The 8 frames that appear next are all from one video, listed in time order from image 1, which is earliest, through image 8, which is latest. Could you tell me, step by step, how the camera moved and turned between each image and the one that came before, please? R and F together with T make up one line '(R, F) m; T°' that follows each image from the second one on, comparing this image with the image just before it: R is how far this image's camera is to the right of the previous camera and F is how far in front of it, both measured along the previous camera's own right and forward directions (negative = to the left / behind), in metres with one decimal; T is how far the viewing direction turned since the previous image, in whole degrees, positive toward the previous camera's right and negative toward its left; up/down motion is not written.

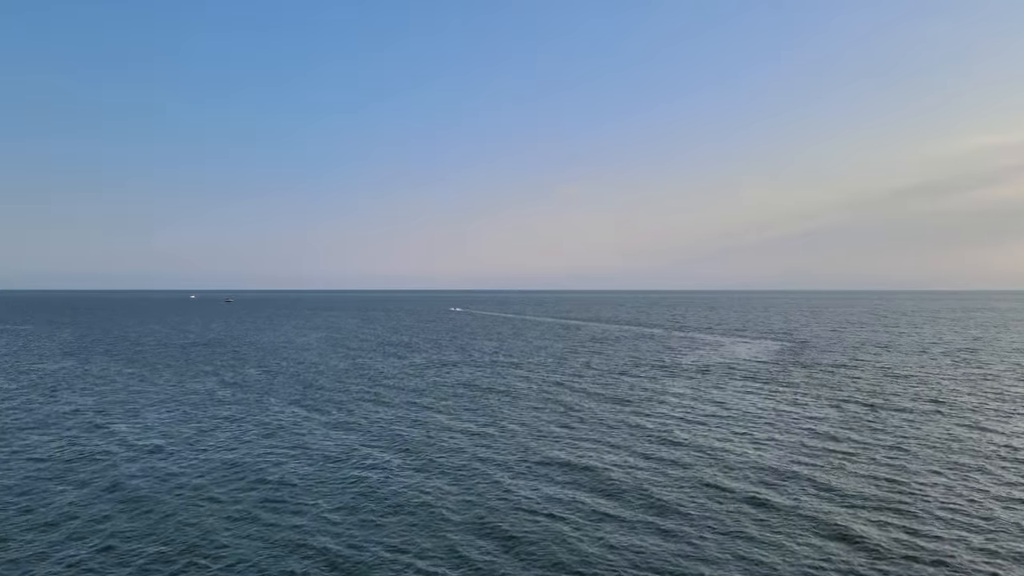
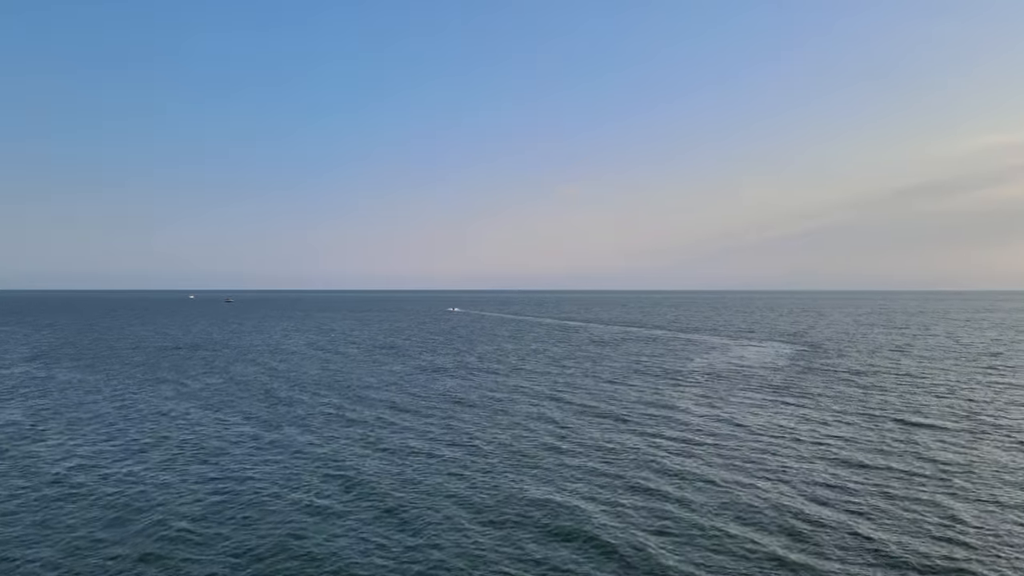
(+3.4, +4.5) m; 0°
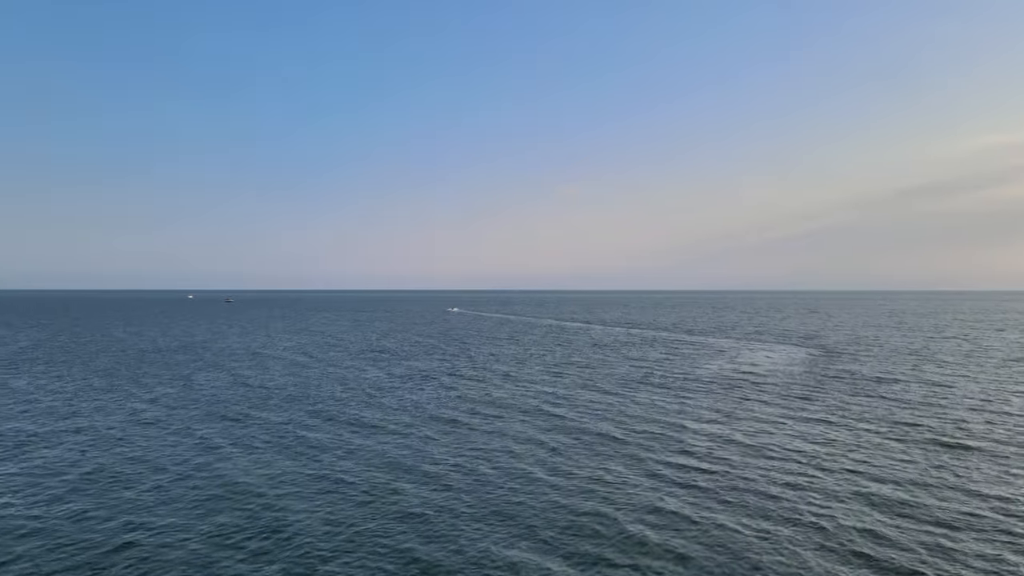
(+1.6, +4.7) m; 0°
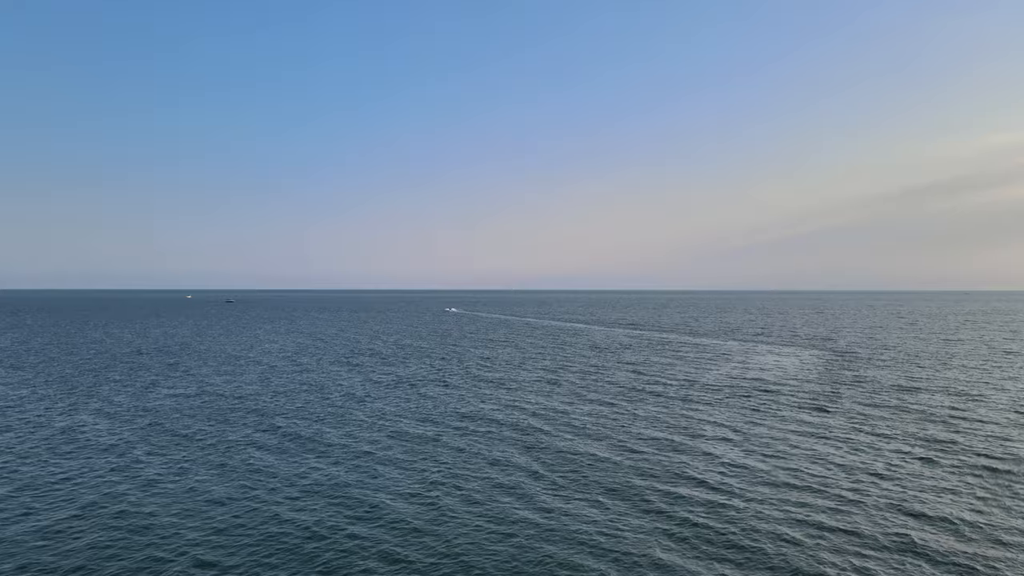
(+1.8, +4.1) m; 0°
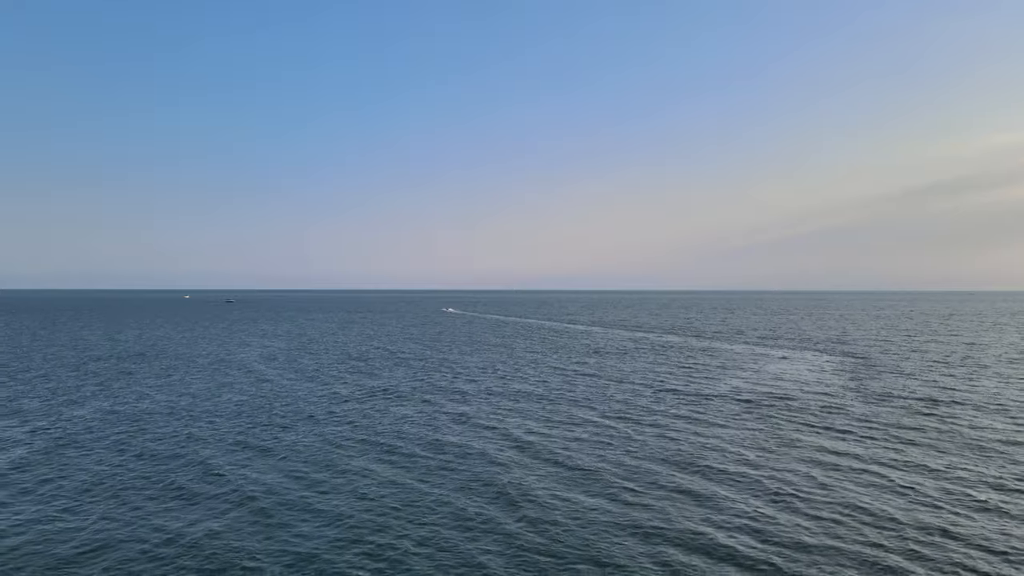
(+1.6, +5.2) m; 0°
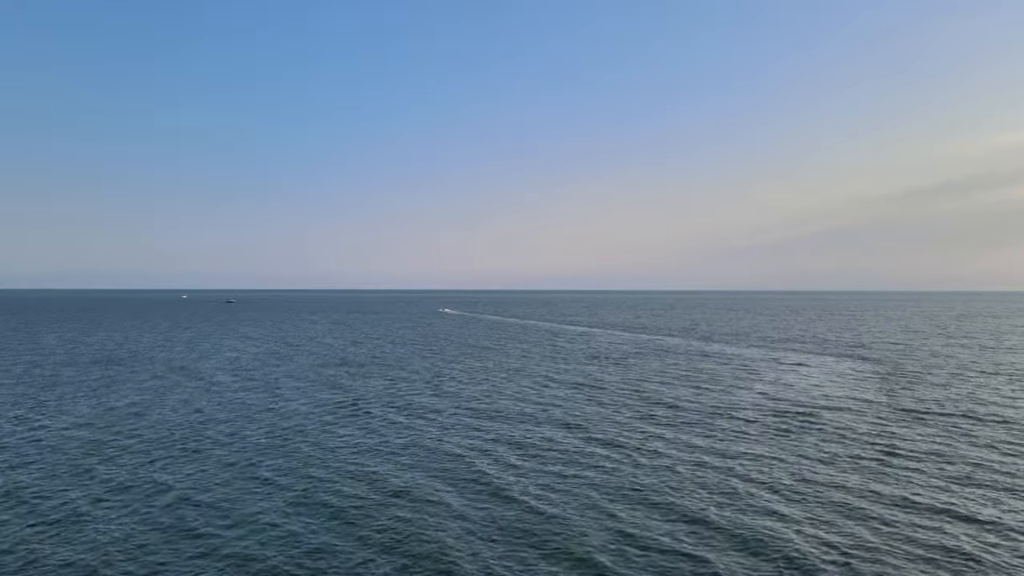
(+2.5, +5.8) m; 0°
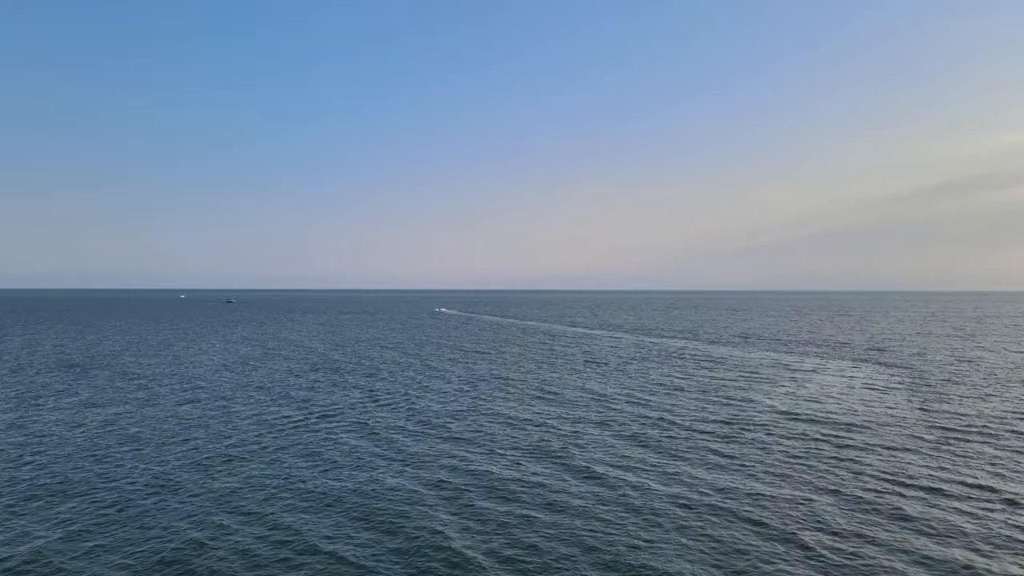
(+2.9, +5.5) m; 0°
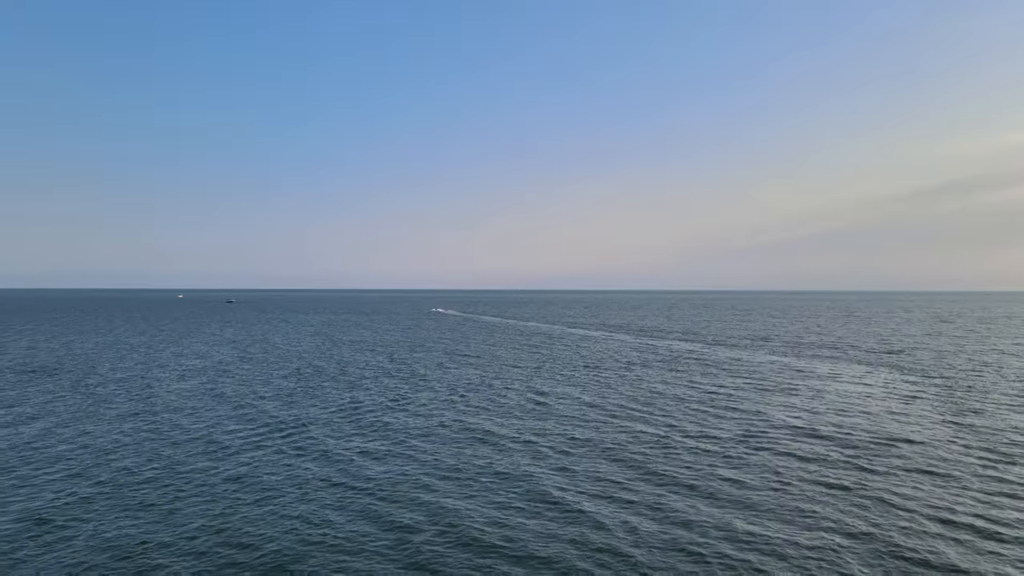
(+1.9, +3.9) m; 0°
